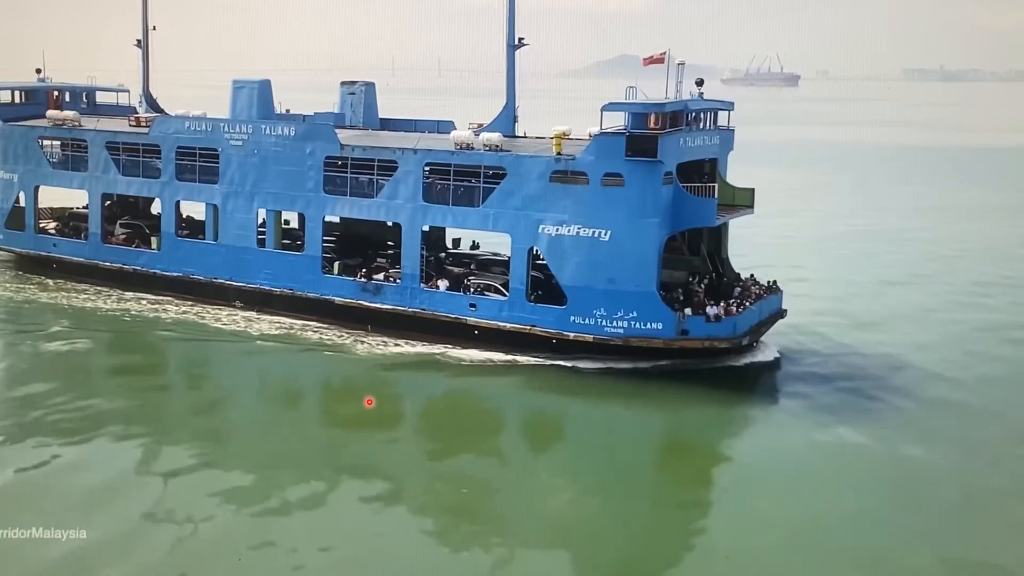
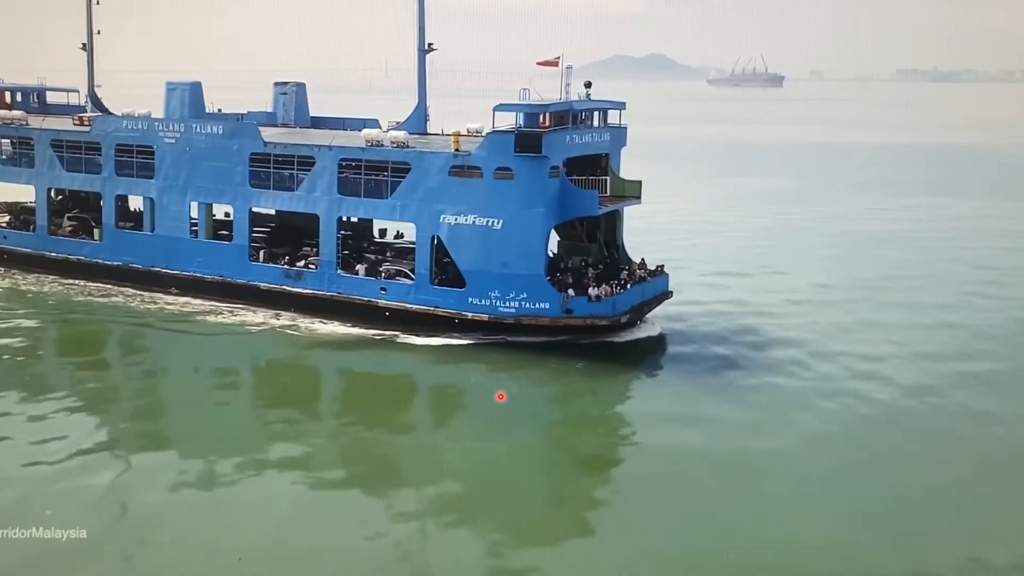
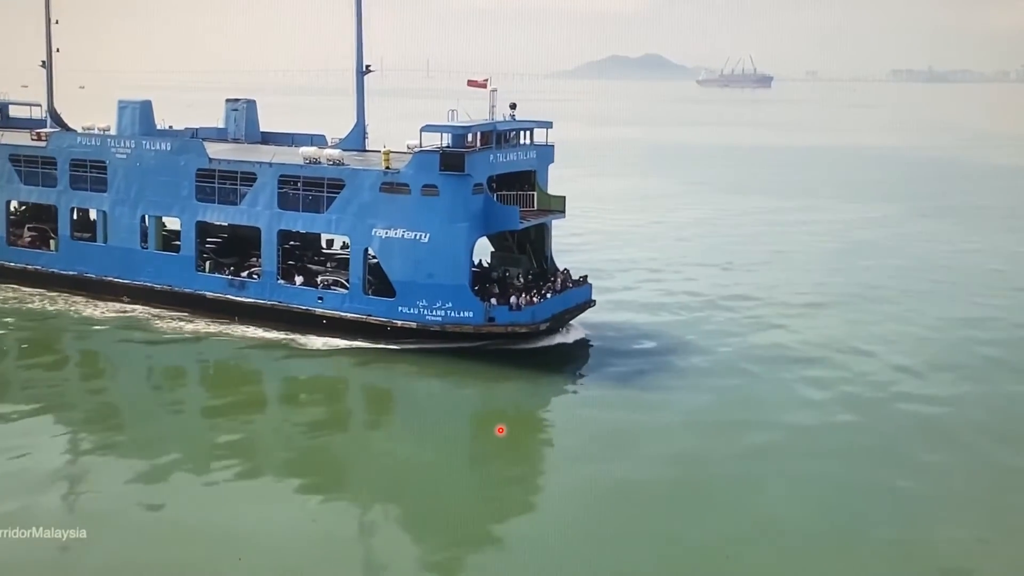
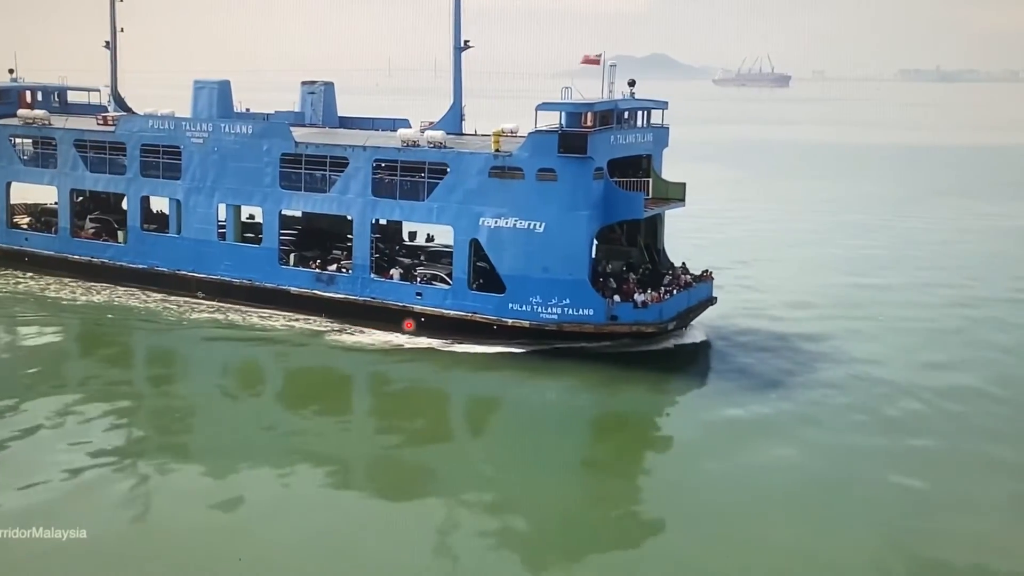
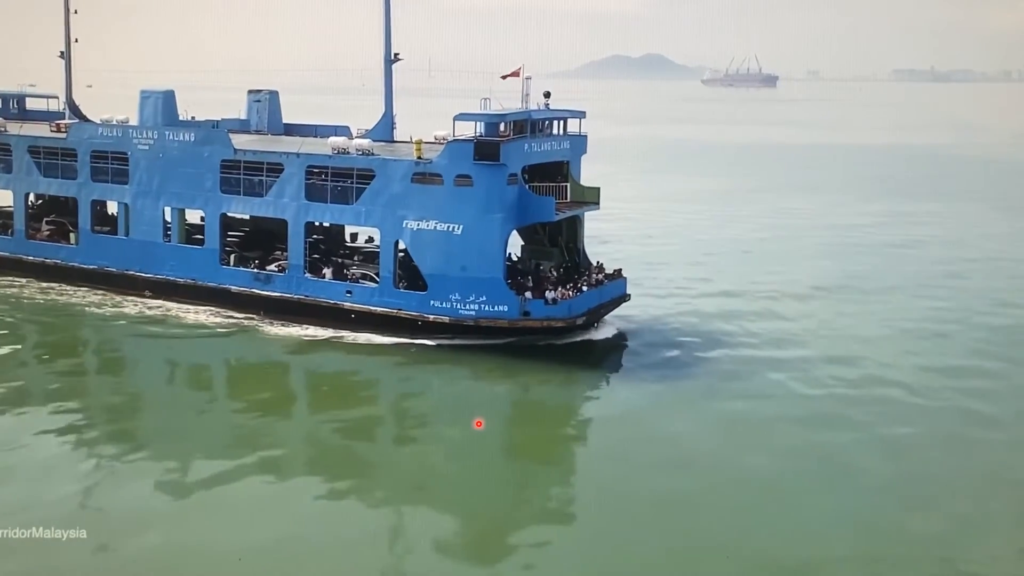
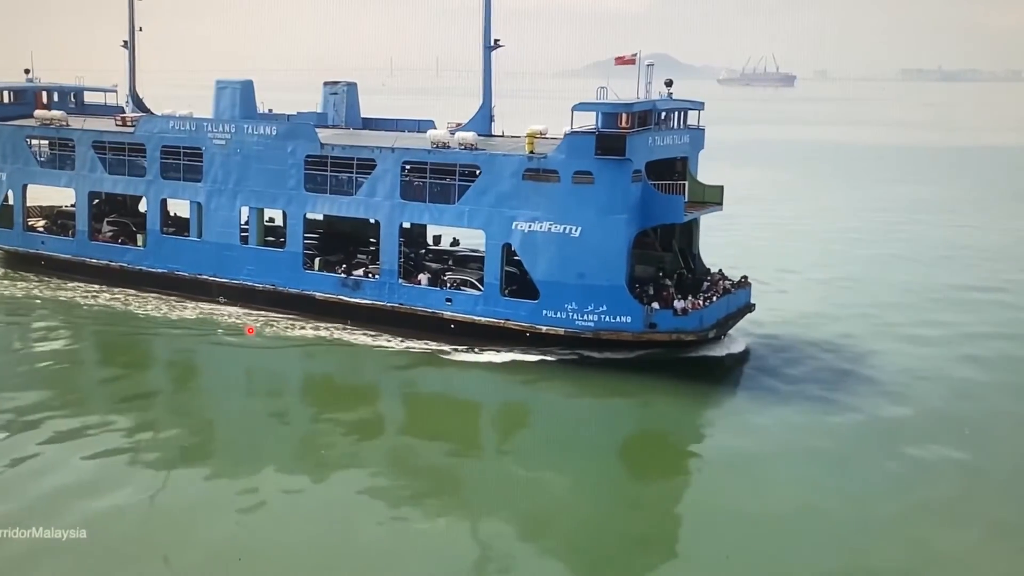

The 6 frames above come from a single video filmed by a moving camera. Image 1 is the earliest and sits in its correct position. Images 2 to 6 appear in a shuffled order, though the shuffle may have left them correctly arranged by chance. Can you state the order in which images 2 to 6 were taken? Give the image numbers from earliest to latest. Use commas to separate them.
6, 4, 2, 5, 3
